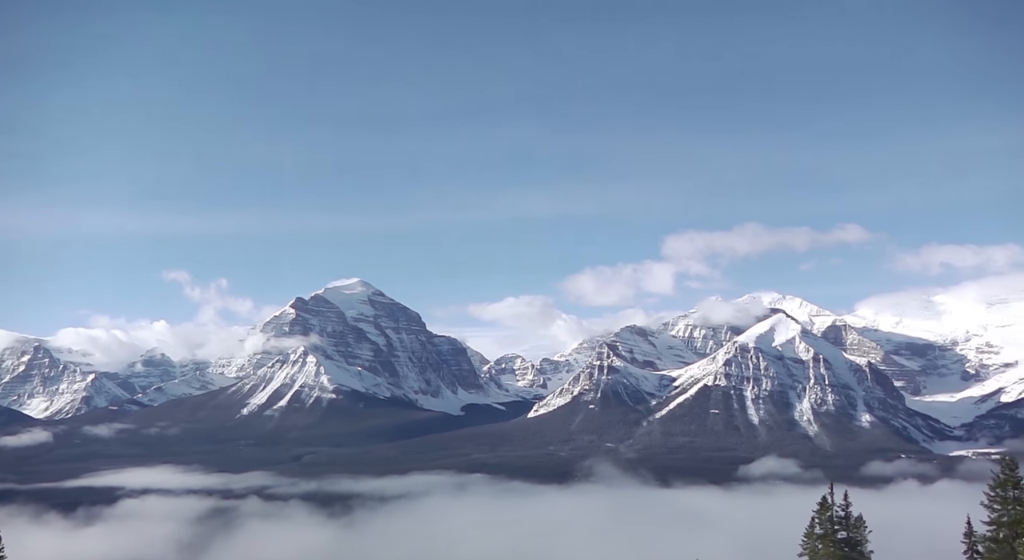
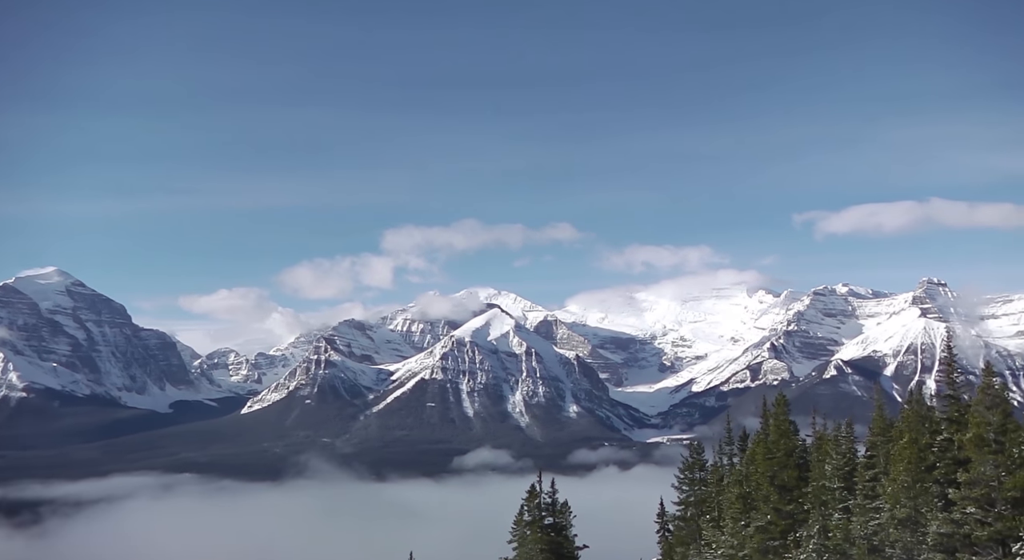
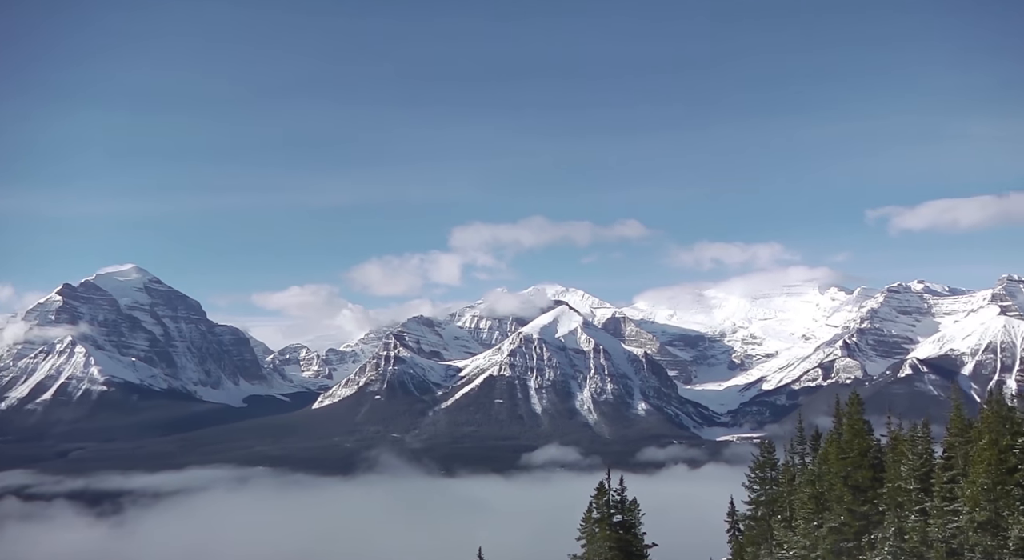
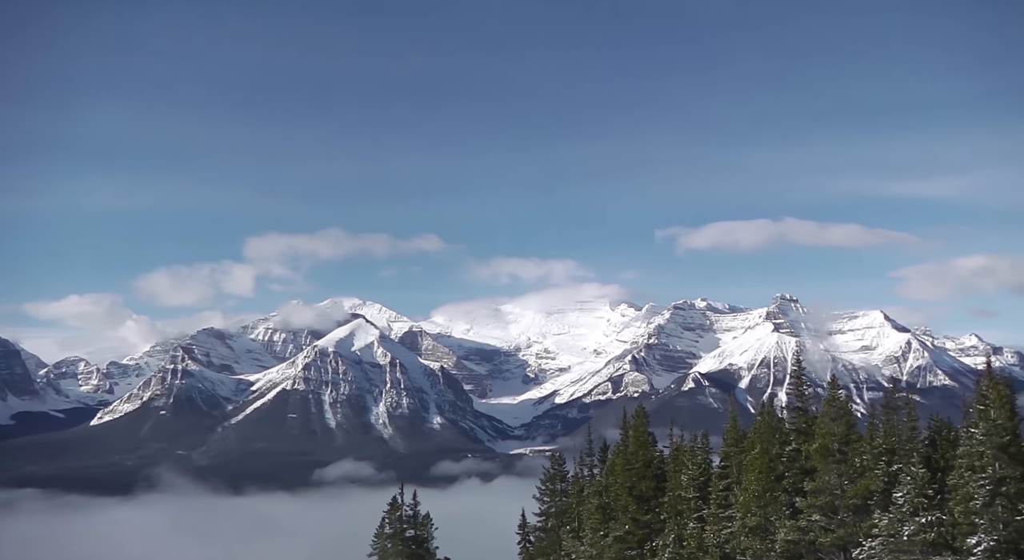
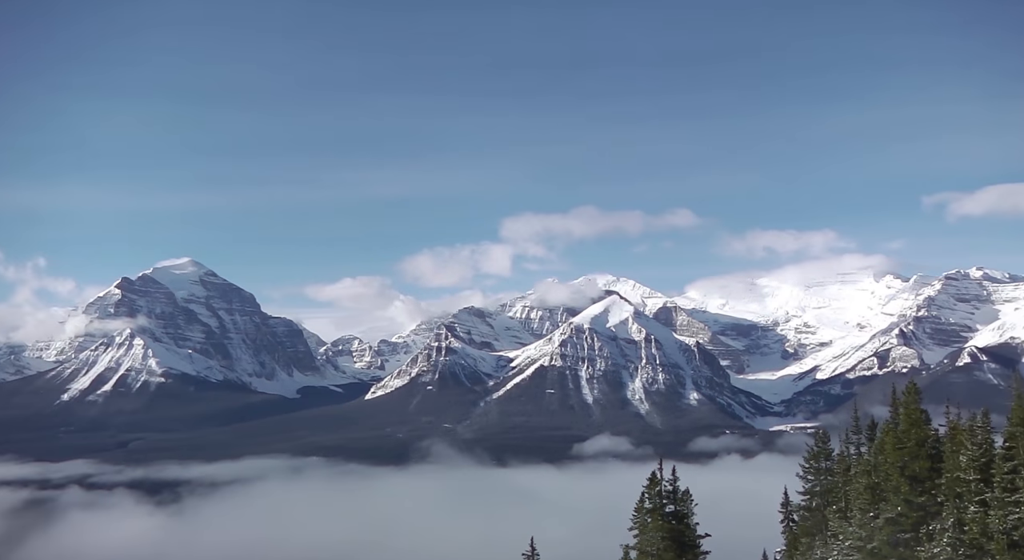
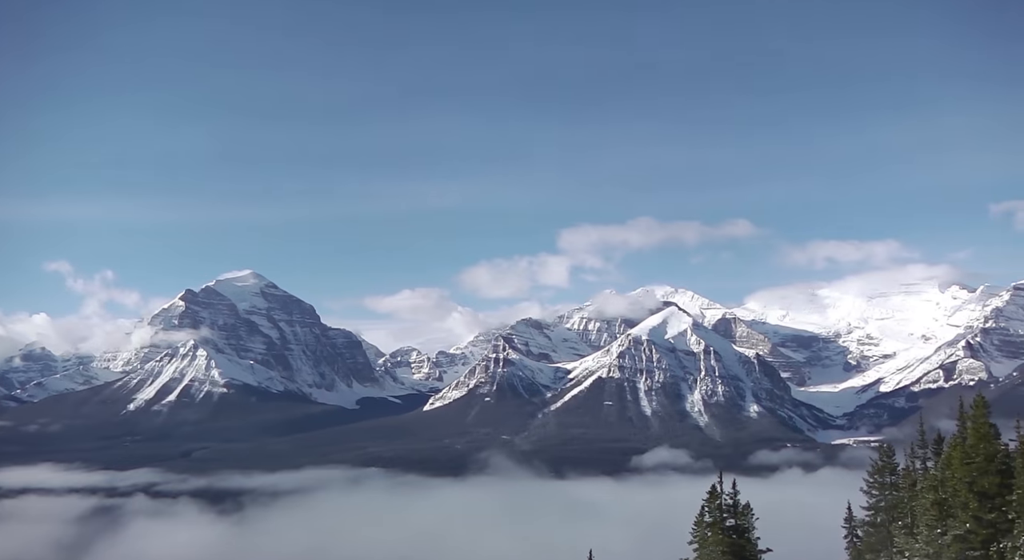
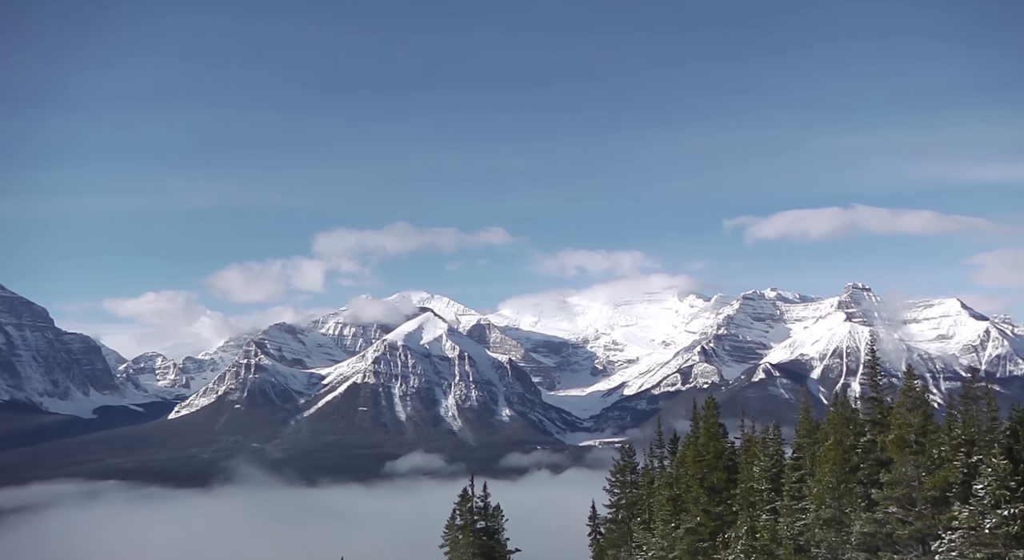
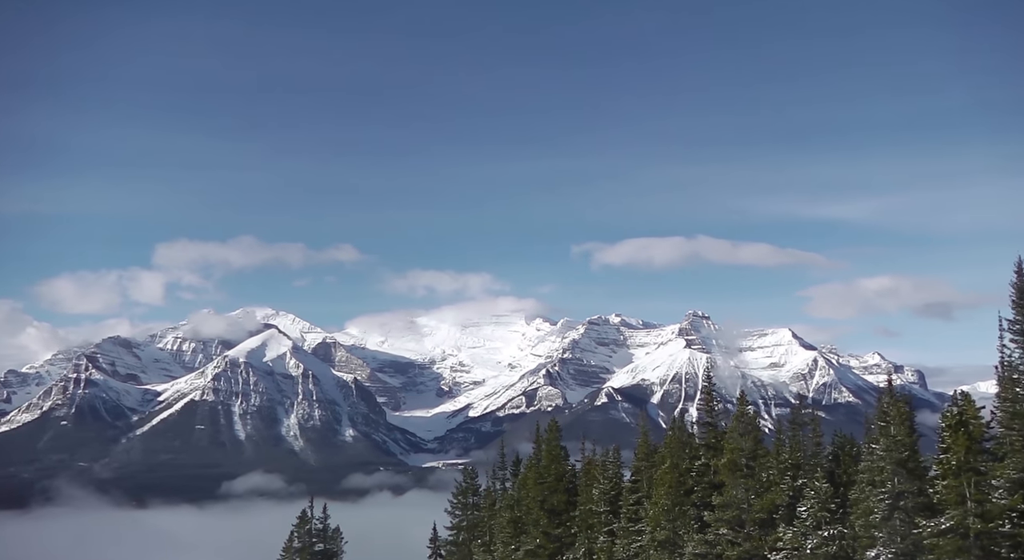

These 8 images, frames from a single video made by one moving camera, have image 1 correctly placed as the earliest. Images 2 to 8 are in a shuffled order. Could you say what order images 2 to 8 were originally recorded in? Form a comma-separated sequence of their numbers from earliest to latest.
6, 5, 3, 2, 7, 4, 8
